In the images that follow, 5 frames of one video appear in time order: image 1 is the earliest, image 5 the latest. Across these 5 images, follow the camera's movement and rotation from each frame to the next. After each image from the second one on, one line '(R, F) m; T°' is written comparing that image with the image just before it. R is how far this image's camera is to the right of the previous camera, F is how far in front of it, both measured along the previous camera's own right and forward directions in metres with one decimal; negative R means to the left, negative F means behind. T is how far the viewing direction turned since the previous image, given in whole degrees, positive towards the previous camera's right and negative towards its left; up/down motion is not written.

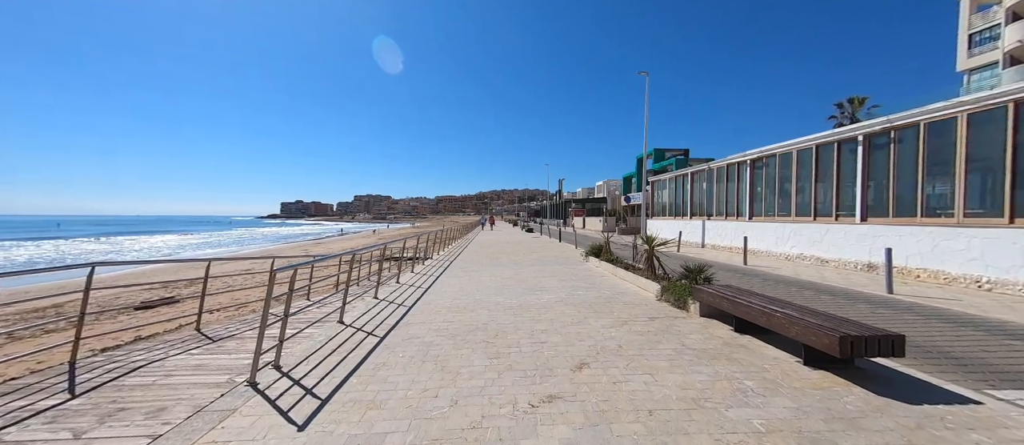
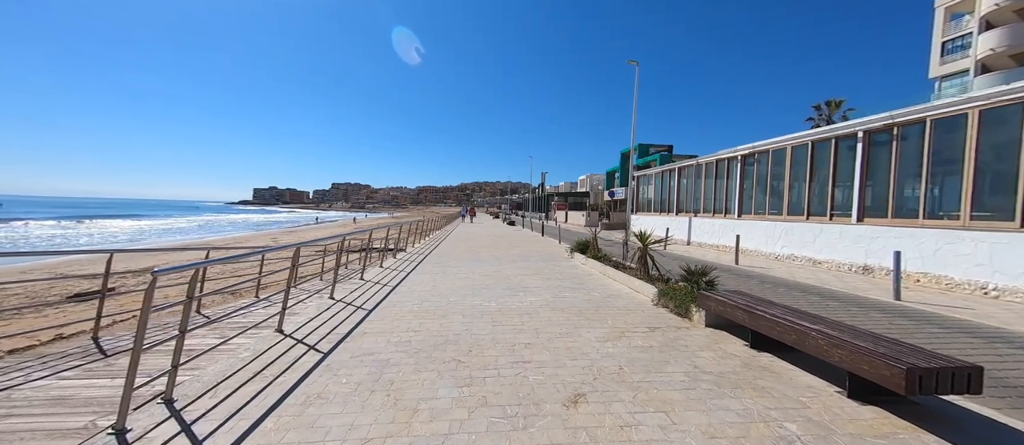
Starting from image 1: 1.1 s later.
(0.0, +0.8) m; +3°
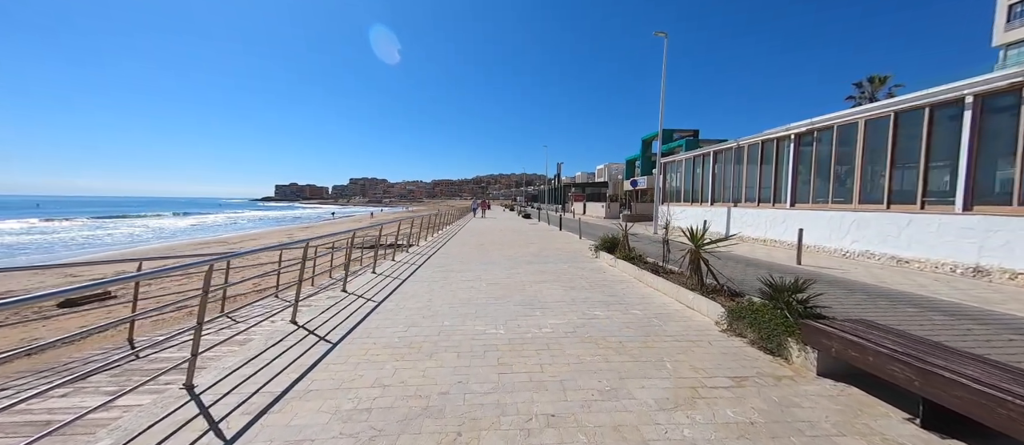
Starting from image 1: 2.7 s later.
(0.0, +1.4) m; -3°
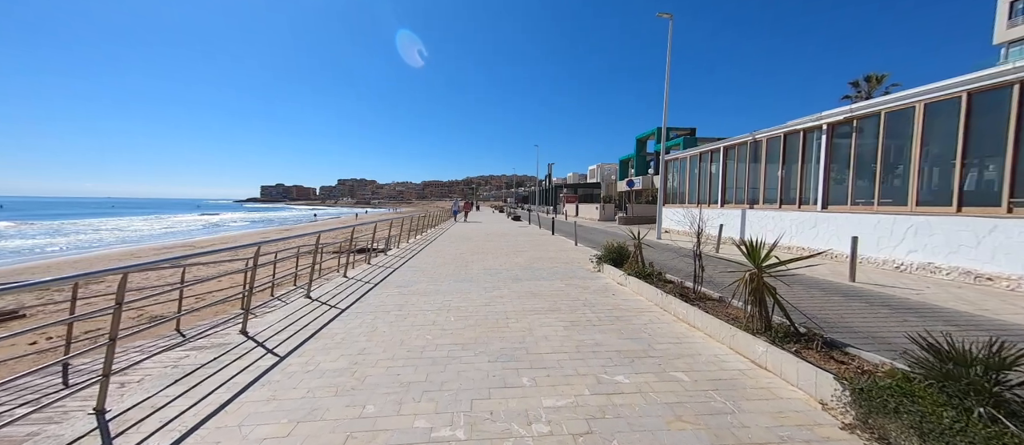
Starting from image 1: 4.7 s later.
(+0.2, +1.7) m; +2°
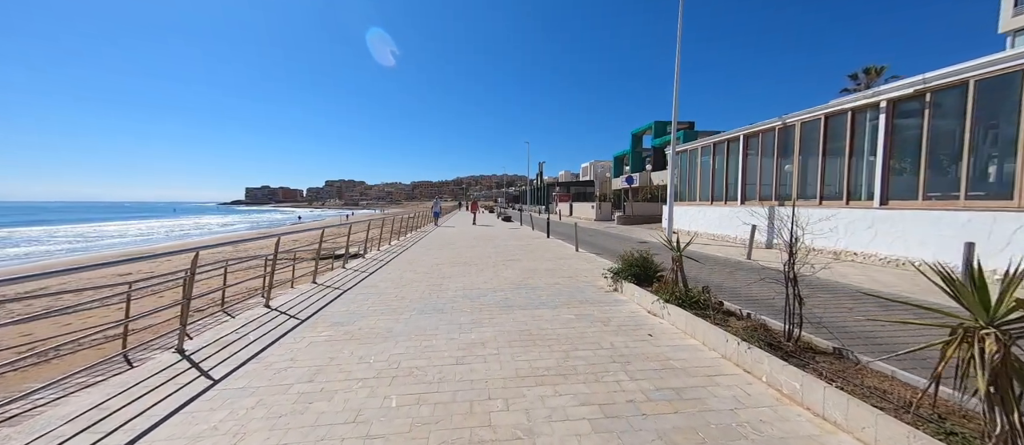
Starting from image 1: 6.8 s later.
(+0.1, +1.9) m; +2°
